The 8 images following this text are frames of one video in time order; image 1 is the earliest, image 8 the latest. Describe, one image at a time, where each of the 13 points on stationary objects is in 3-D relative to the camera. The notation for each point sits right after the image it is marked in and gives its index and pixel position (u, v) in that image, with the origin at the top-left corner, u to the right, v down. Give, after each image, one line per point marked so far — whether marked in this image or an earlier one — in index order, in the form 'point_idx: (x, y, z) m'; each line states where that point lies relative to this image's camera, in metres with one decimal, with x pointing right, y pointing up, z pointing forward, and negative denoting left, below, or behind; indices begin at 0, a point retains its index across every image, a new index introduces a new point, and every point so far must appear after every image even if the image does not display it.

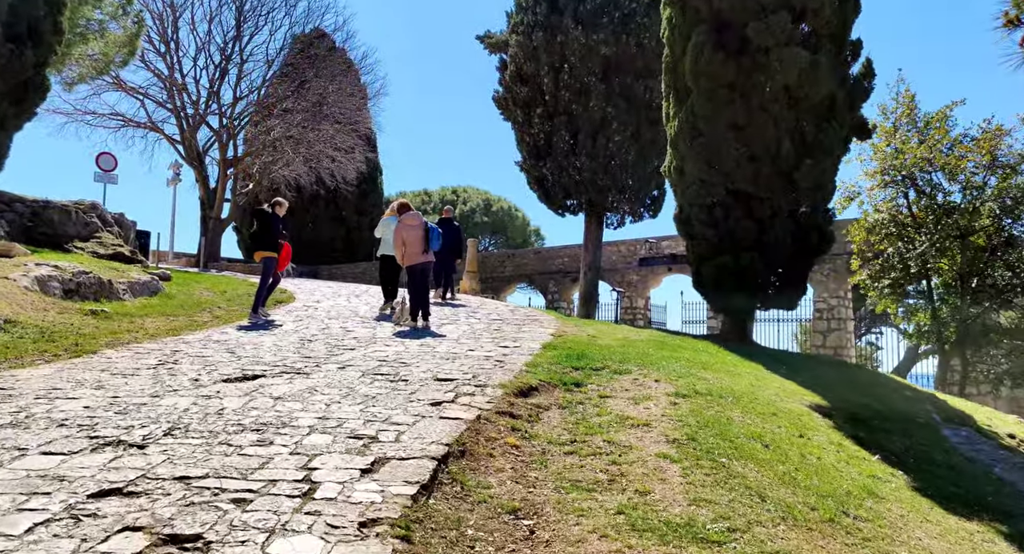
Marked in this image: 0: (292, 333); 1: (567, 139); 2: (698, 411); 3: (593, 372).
0: (-3.2, -0.8, +9.7) m
1: (+1.4, +3.8, +18.2) m
2: (+1.6, -1.1, +5.6) m
3: (+0.9, -1.0, +7.0) m
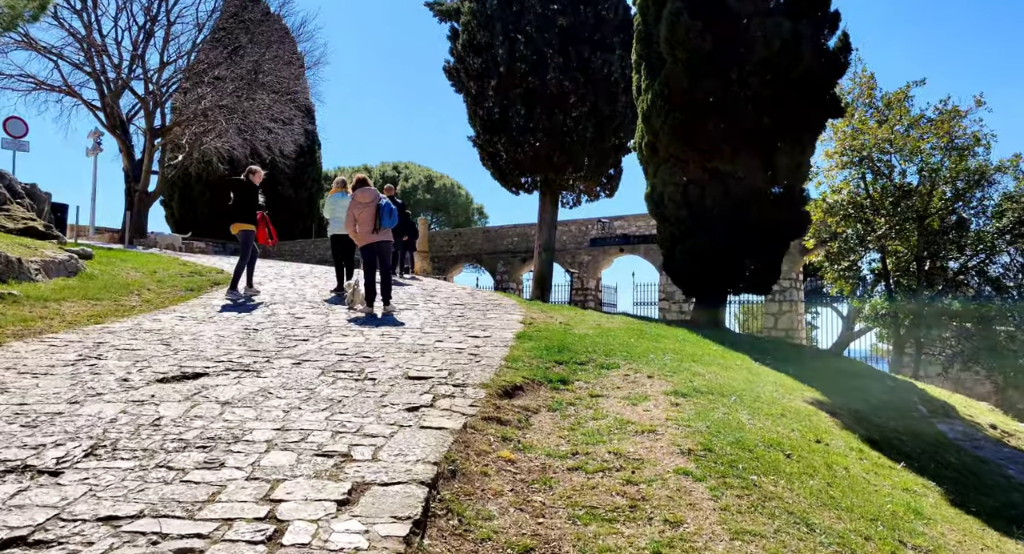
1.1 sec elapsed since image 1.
0: (-3.6, -0.5, +8.7) m
1: (+0.2, +4.3, +17.4) m
2: (+1.5, -1.0, +5.1) m
3: (+0.6, -0.9, +6.4) m
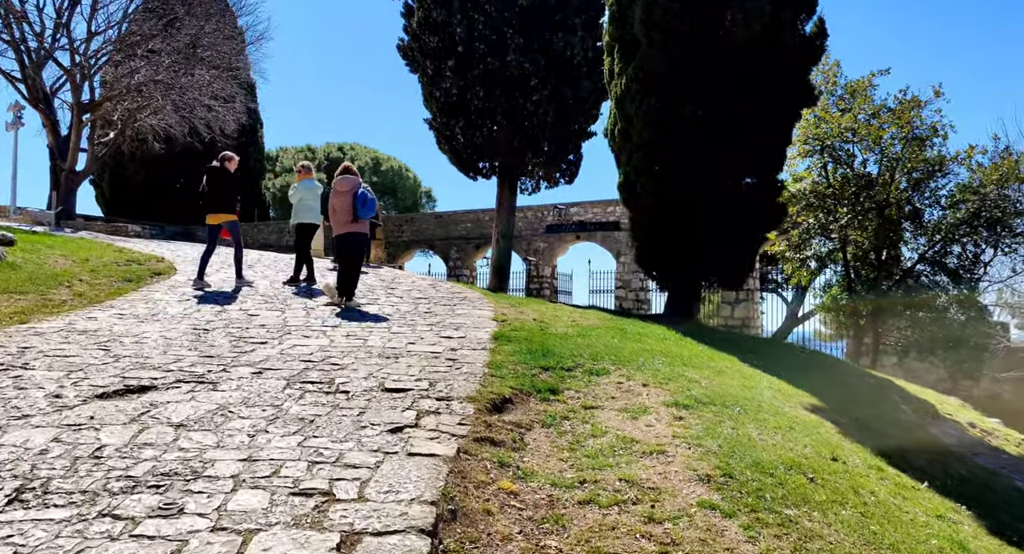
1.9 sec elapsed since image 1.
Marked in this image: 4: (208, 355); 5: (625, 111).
0: (-3.9, -0.5, +7.9) m
1: (-0.8, +4.5, +16.8) m
2: (+1.4, -1.1, +4.7) m
3: (+0.5, -0.9, +6.0) m
4: (-2.8, -0.7, +6.2) m
5: (+1.8, +2.6, +10.5) m
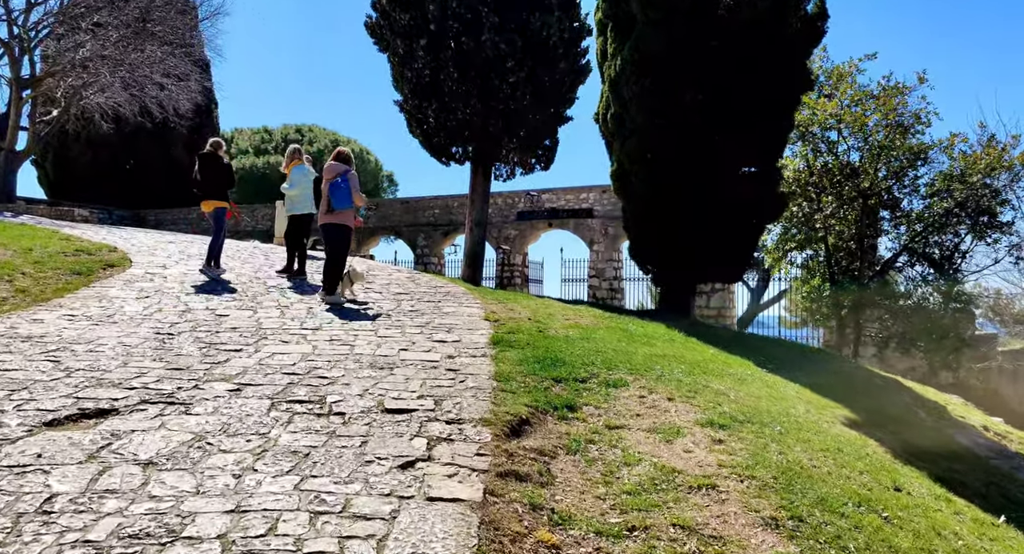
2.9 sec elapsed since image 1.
0: (-3.9, -0.5, +7.1) m
1: (-1.3, +4.8, +16.0) m
2: (+1.6, -1.1, +4.2) m
3: (+0.6, -0.9, +5.5) m
4: (-2.8, -0.7, +5.5) m
5: (+1.6, +2.7, +10.0) m
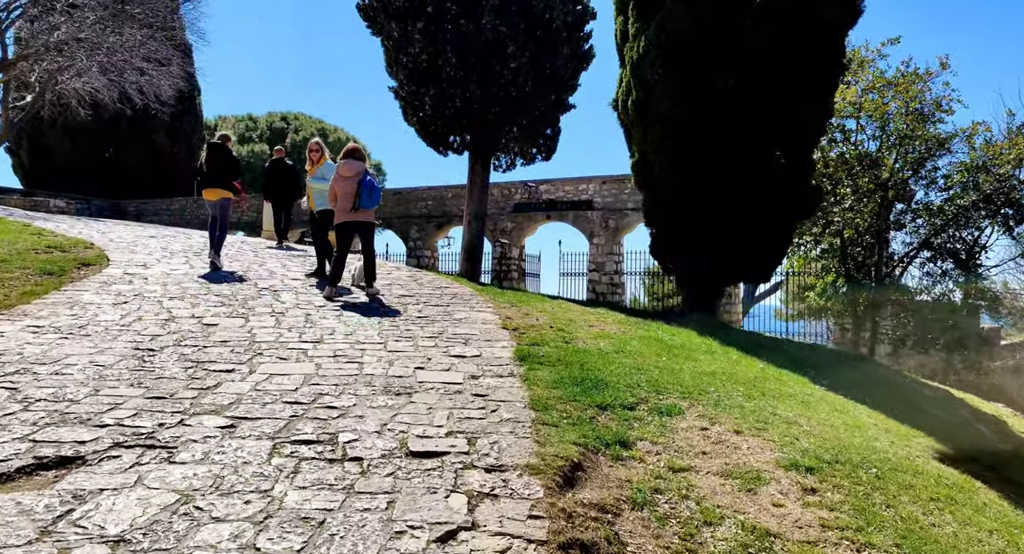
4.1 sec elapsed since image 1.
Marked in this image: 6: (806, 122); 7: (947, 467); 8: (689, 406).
0: (-3.7, -0.5, +6.3) m
1: (-1.3, +4.9, +15.2) m
2: (+1.9, -1.2, +3.5) m
3: (+0.8, -1.0, +4.7) m
4: (-2.5, -0.8, +4.7) m
5: (+1.8, +2.7, +9.2) m
6: (+3.9, +2.0, +8.8) m
7: (+2.8, -1.2, +4.4) m
8: (+1.3, -0.9, +4.9) m
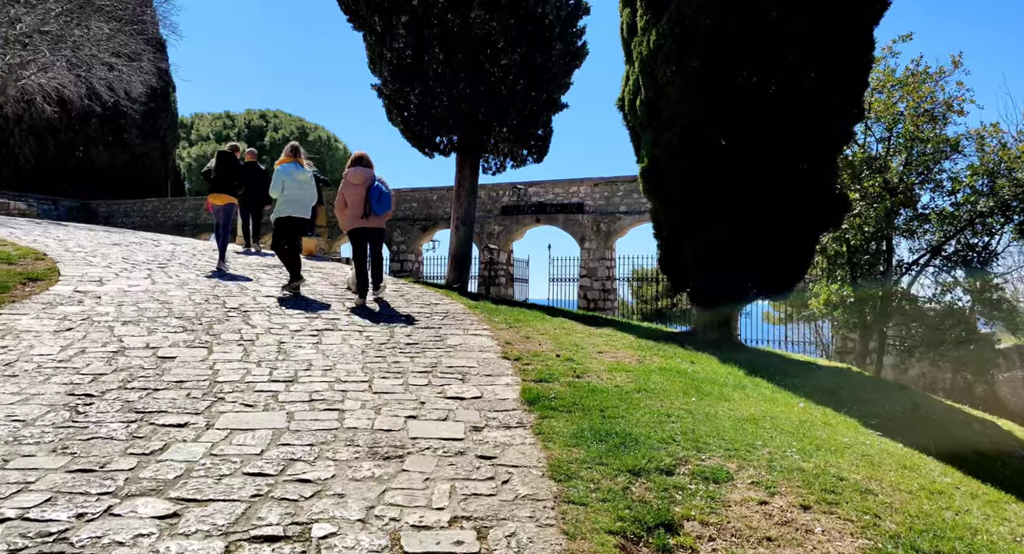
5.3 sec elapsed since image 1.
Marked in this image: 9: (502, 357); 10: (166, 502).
0: (-3.6, -0.8, +5.3) m
1: (-1.5, +4.6, +14.2) m
2: (+2.0, -1.5, +2.7) m
3: (+0.9, -1.2, +3.9) m
4: (-2.4, -1.1, +3.7) m
5: (+1.8, +2.5, +8.4) m
6: (+3.9, +1.8, +8.1) m
7: (+2.9, -1.5, +3.6) m
8: (+1.4, -1.2, +4.1) m
9: (-0.1, -0.8, +6.5) m
10: (-1.8, -1.1, +3.4) m
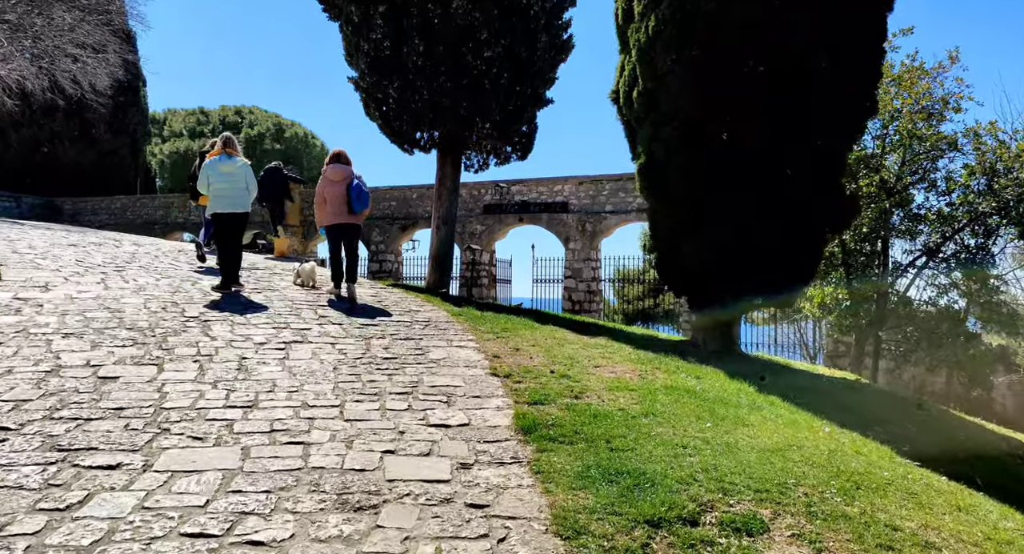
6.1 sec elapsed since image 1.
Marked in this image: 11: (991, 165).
0: (-3.7, -0.8, +4.5) m
1: (-1.8, +4.6, +13.5) m
2: (+2.0, -1.5, +2.1) m
3: (+0.9, -1.3, +3.2) m
4: (-2.4, -1.1, +3.0) m
5: (+1.6, +2.4, +7.8) m
6: (+3.7, +1.8, +7.5) m
7: (+2.9, -1.5, +3.1) m
8: (+1.4, -1.2, +3.5) m
9: (-0.2, -0.8, +5.9) m
10: (-1.8, -1.2, +2.7) m
11: (+9.5, +2.2, +13.3) m
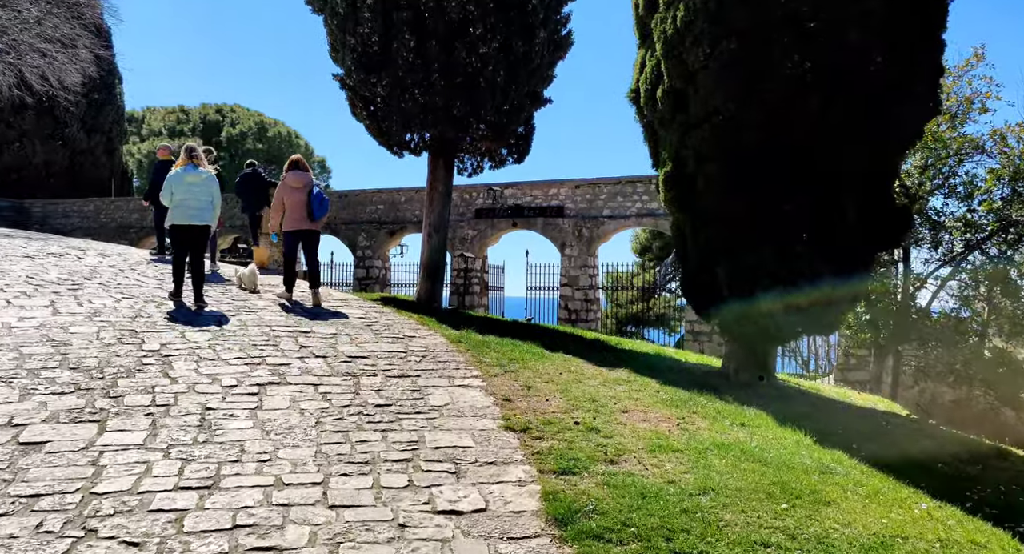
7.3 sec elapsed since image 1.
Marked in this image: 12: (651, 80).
0: (-3.5, -1.1, +3.5) m
1: (-1.8, +4.3, +12.5) m
2: (+2.2, -1.8, +1.2) m
3: (+1.1, -1.5, +2.3) m
4: (-2.2, -1.4, +2.0) m
5: (+1.7, +2.2, +6.8) m
6: (+3.8, +1.5, +6.6) m
7: (+3.1, -1.8, +2.2) m
8: (+1.5, -1.5, +2.5) m
9: (0.0, -1.1, +4.9) m
10: (-1.6, -1.5, +1.7) m
11: (+9.5, +1.9, +12.5) m
12: (+1.5, +2.2, +7.4) m
